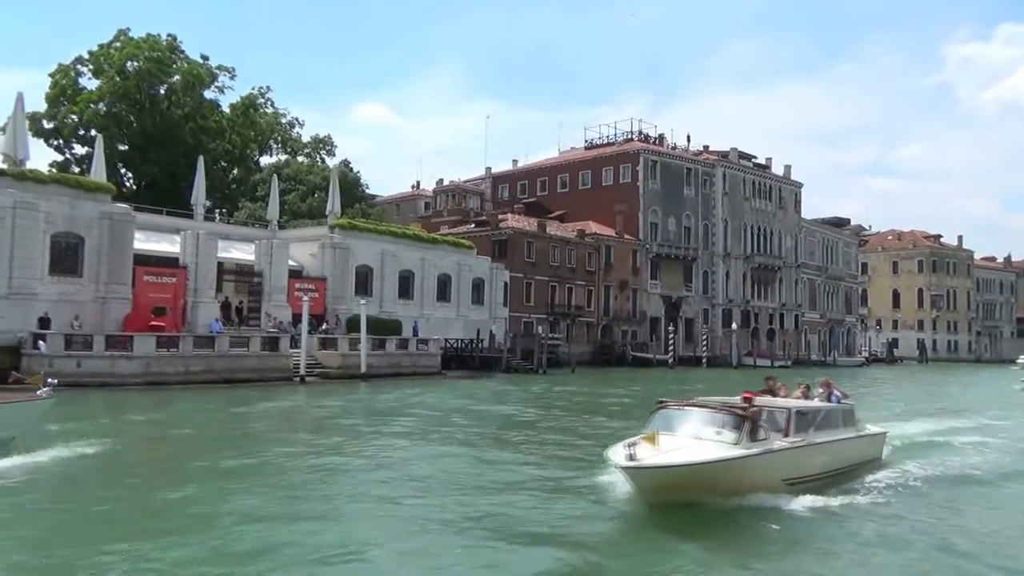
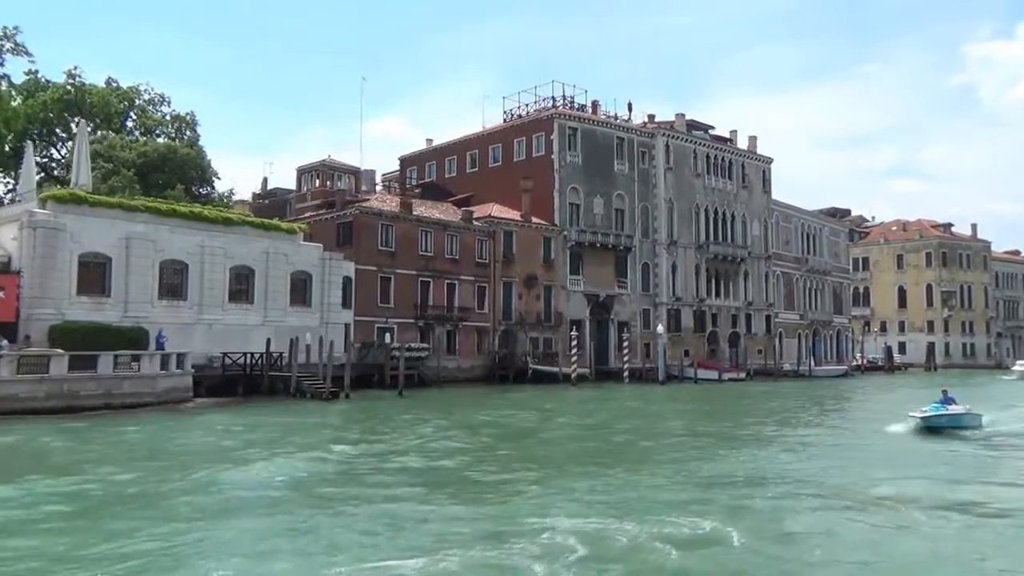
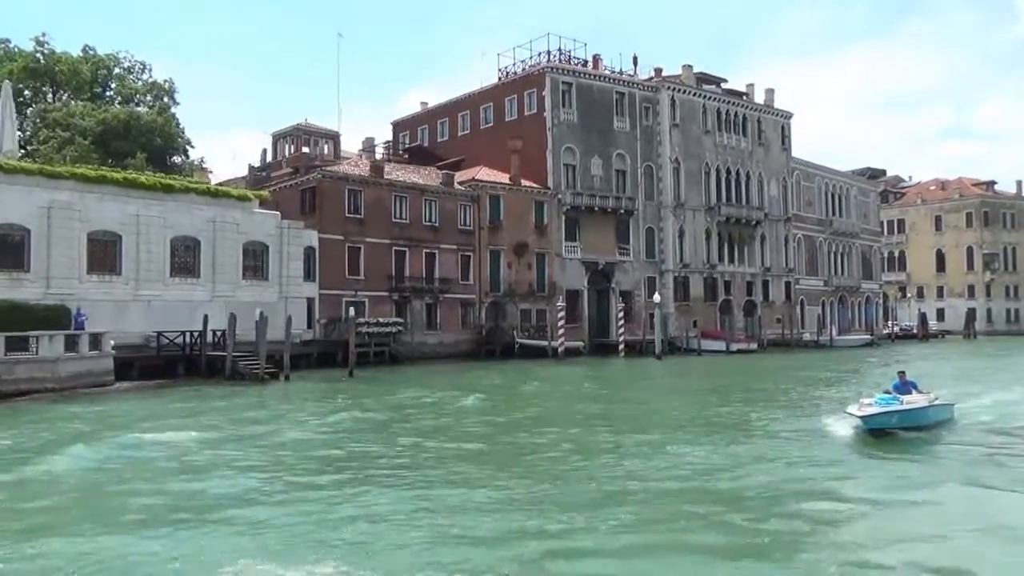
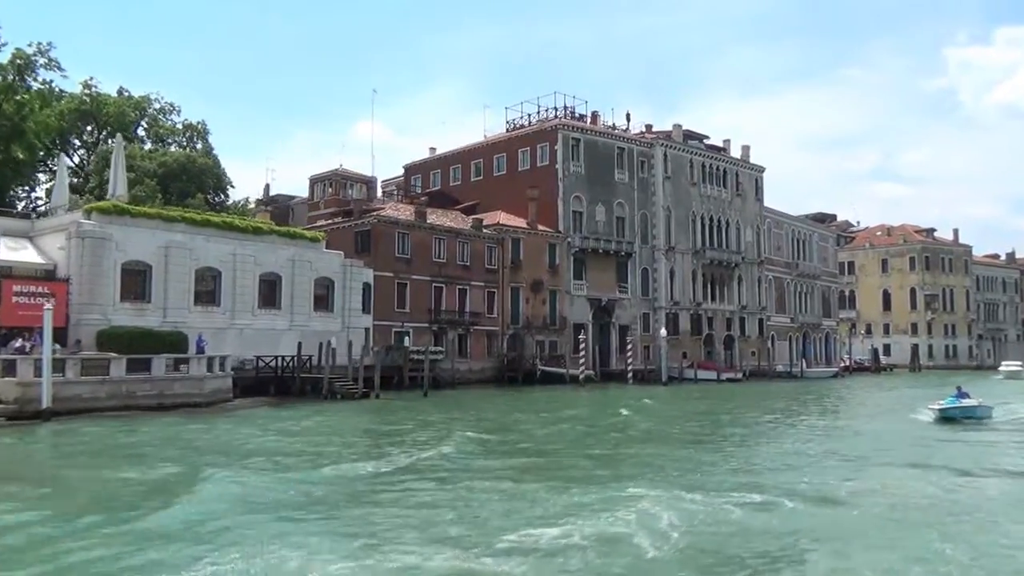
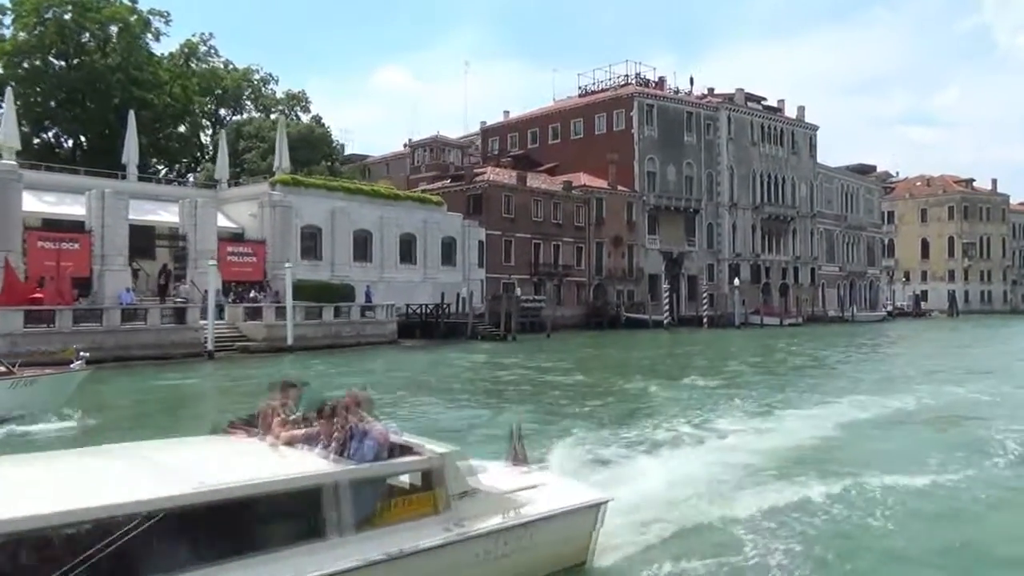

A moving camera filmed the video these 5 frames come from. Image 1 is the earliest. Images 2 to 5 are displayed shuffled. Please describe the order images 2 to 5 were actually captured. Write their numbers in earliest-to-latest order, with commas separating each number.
5, 4, 2, 3
